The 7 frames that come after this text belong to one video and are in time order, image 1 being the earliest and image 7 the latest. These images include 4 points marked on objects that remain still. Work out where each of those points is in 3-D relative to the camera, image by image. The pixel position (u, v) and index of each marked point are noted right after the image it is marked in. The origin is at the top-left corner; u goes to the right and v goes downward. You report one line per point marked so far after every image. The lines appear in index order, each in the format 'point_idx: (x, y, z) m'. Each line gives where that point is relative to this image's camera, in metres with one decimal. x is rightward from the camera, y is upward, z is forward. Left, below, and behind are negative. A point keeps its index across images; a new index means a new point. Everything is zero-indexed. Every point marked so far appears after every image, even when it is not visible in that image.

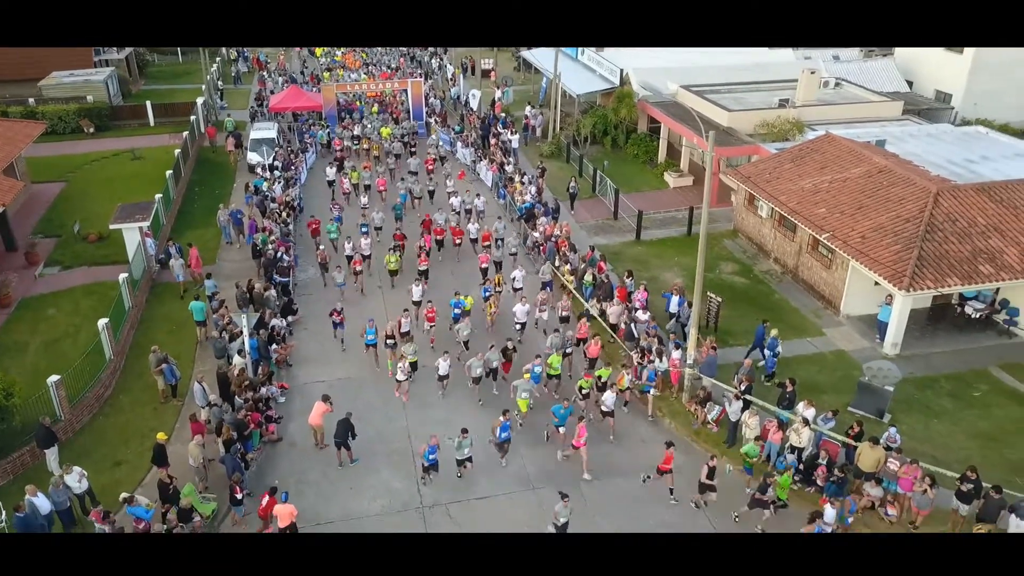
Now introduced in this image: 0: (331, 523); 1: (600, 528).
0: (-3.0, -3.9, +13.4) m
1: (+1.5, -4.0, +13.3) m
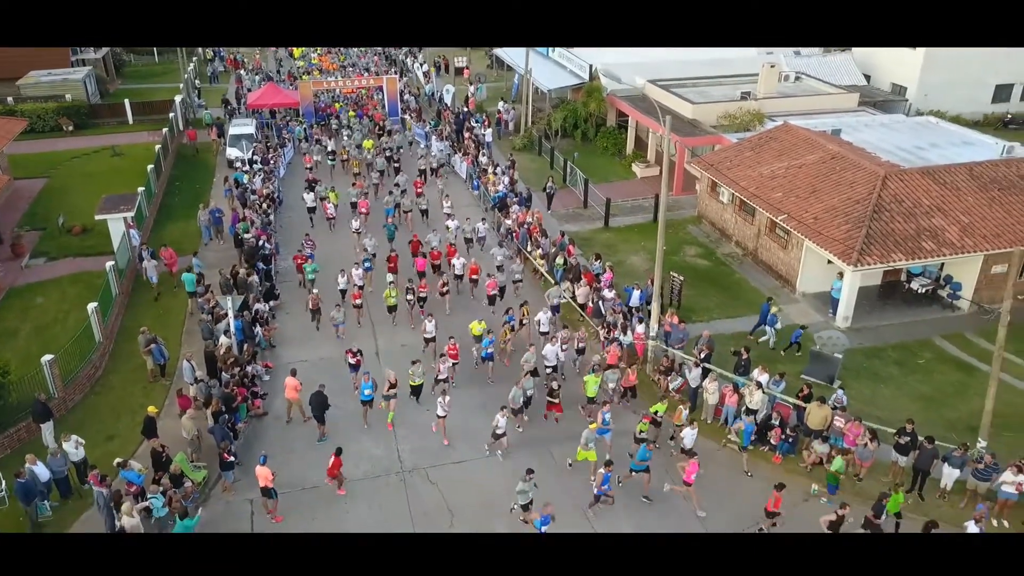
0: (-3.5, -3.5, +14.2) m
1: (+1.0, -3.5, +14.2) m
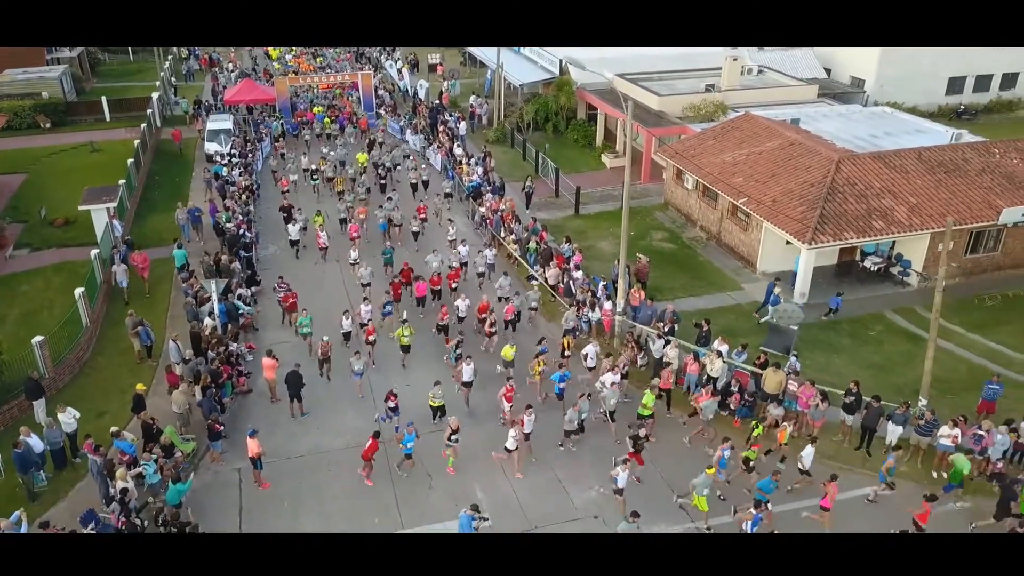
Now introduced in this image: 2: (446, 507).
0: (-4.0, -3.1, +15.0) m
1: (+0.6, -3.1, +15.0) m
2: (-1.1, -3.8, +13.8) m
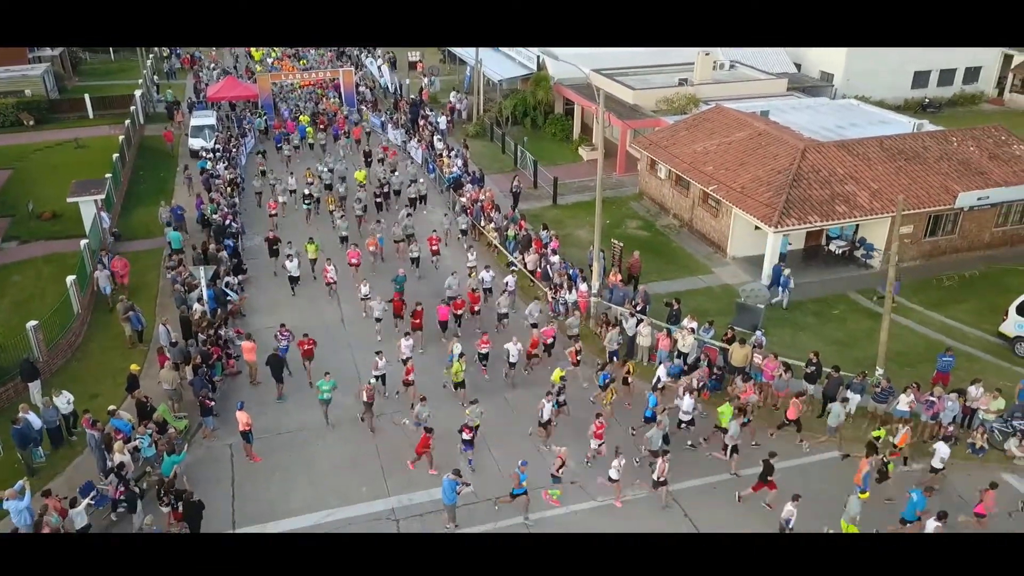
0: (-4.3, -2.8, +15.6) m
1: (+0.2, -2.7, +15.8) m
2: (-1.5, -3.4, +14.5) m
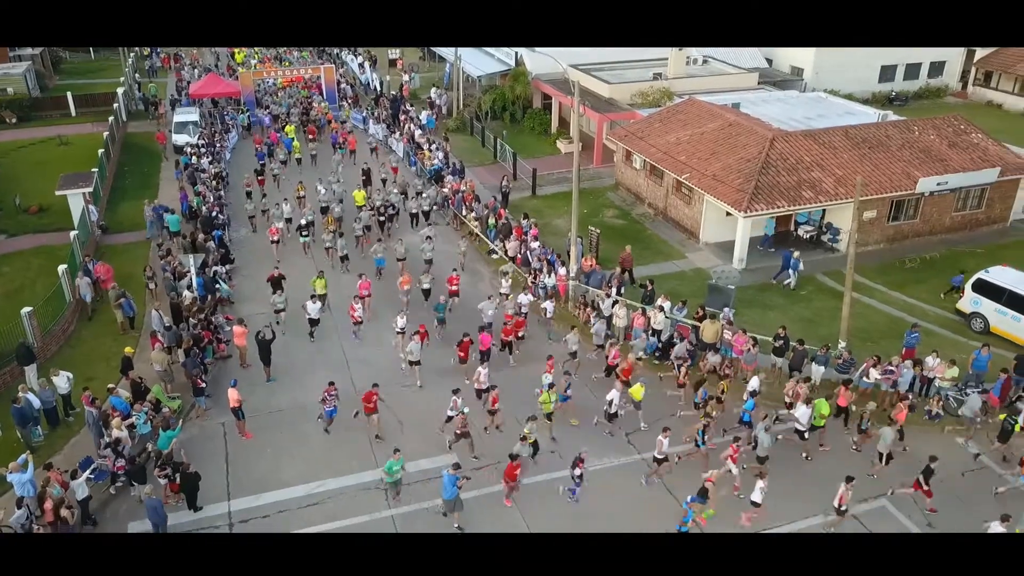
0: (-4.7, -2.5, +16.2) m
1: (-0.2, -2.3, +16.5) m
2: (-1.8, -3.0, +15.1) m
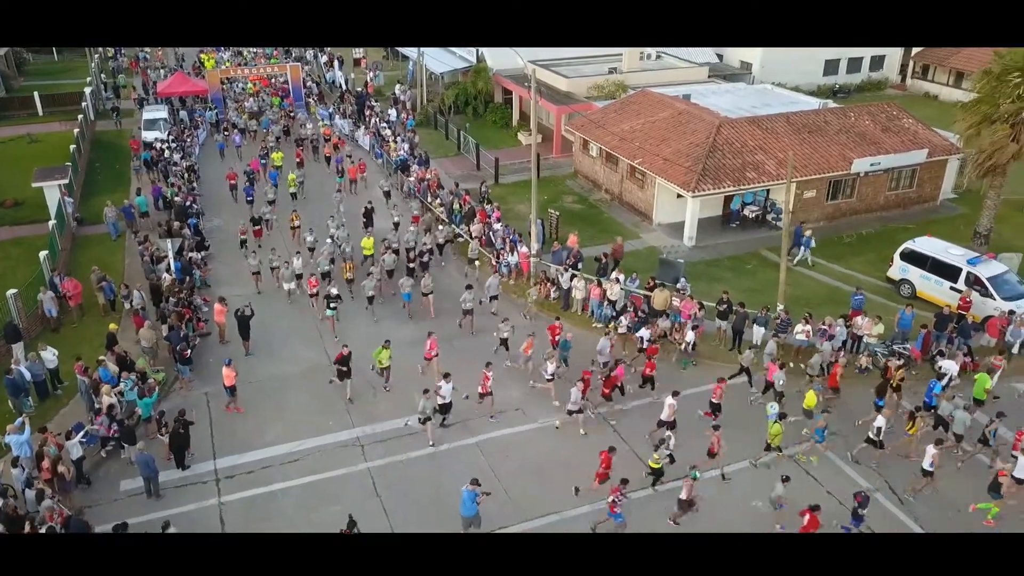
0: (-5.4, -2.0, +17.1) m
1: (-0.9, -1.7, +17.6) m
2: (-2.5, -2.5, +16.2) m
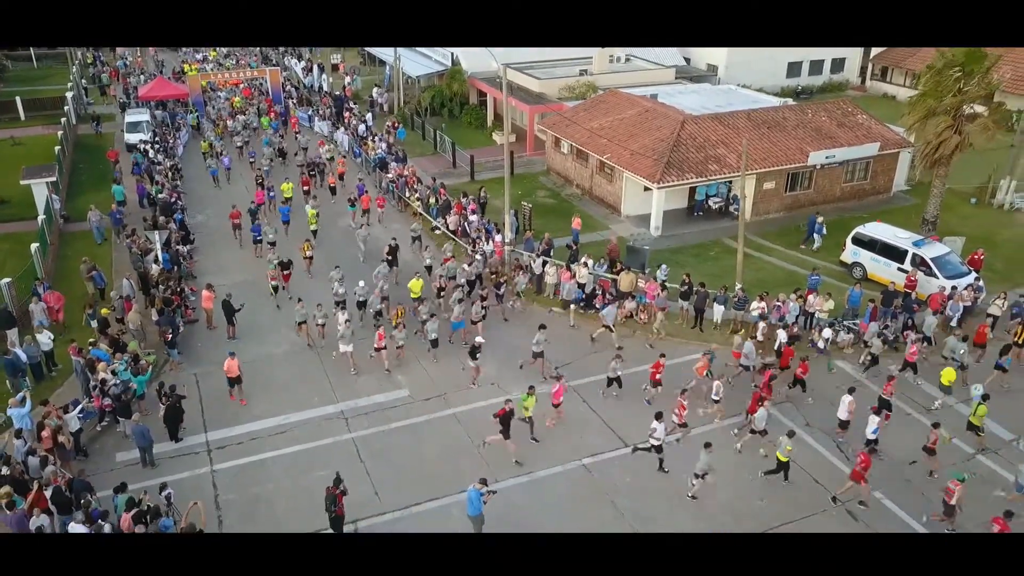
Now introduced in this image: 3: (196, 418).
0: (-6.0, -1.7, +18.0) m
1: (-1.5, -1.4, +18.6) m
2: (-3.0, -2.1, +17.1) m
3: (-6.3, -2.6, +16.0) m
